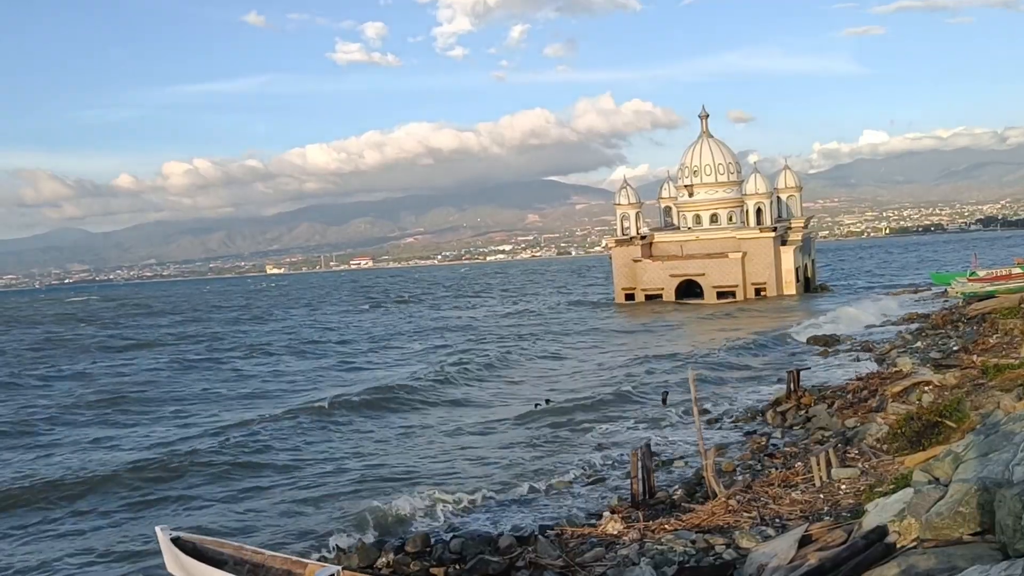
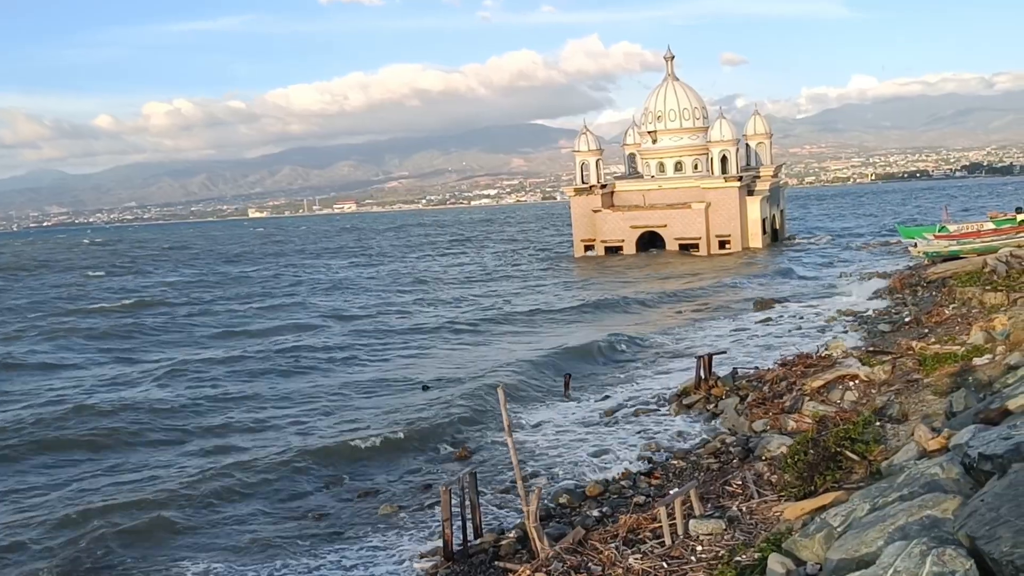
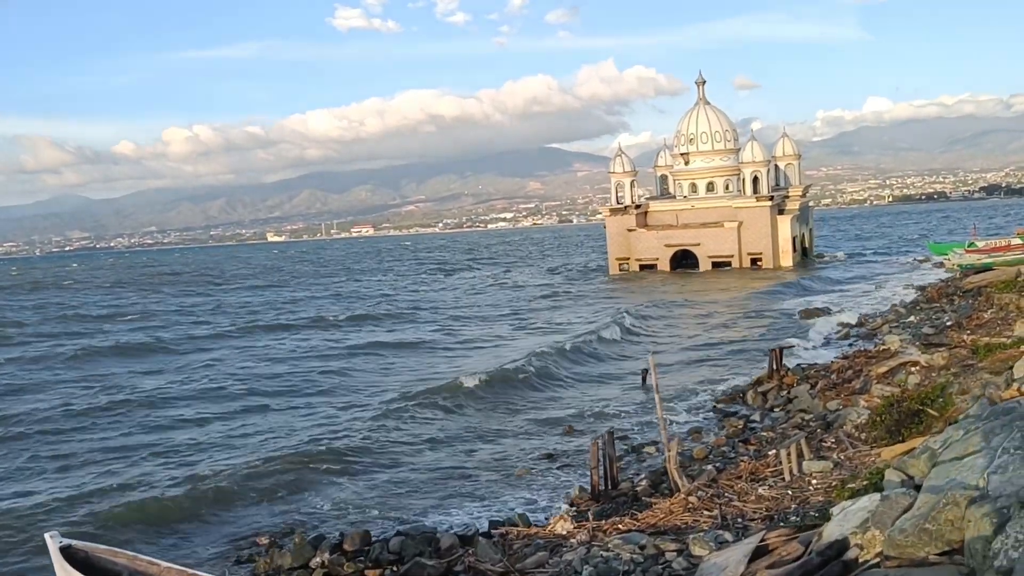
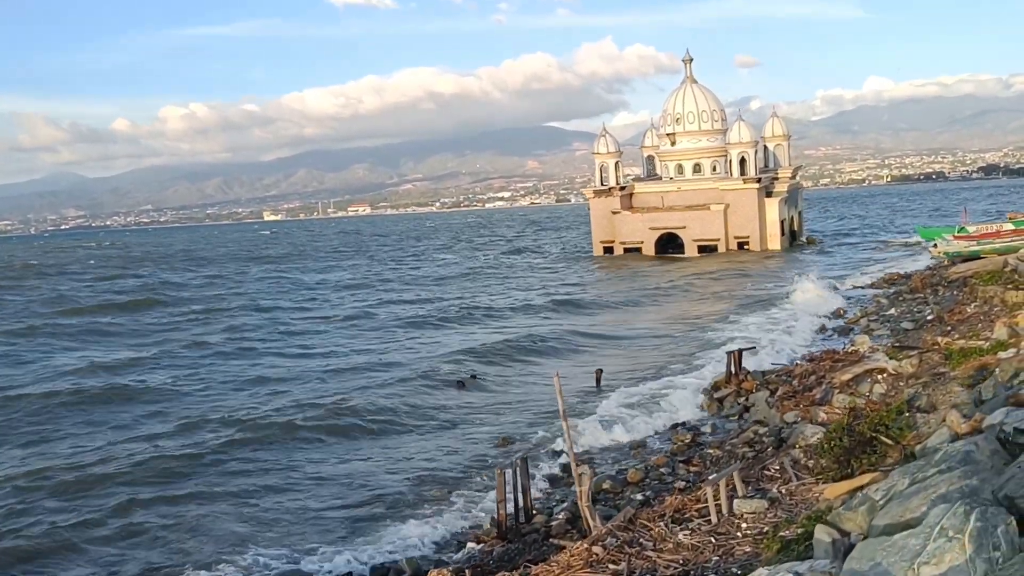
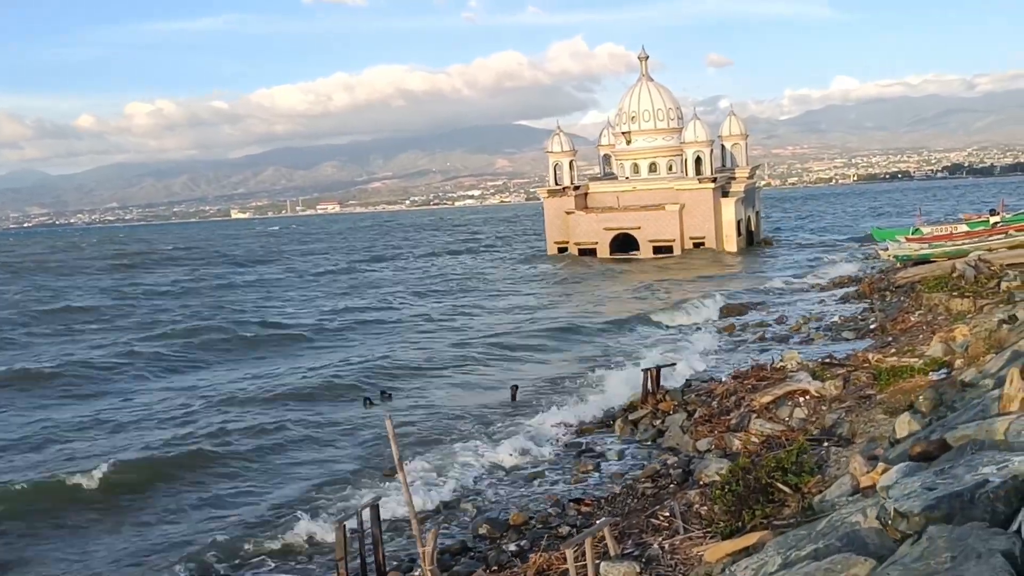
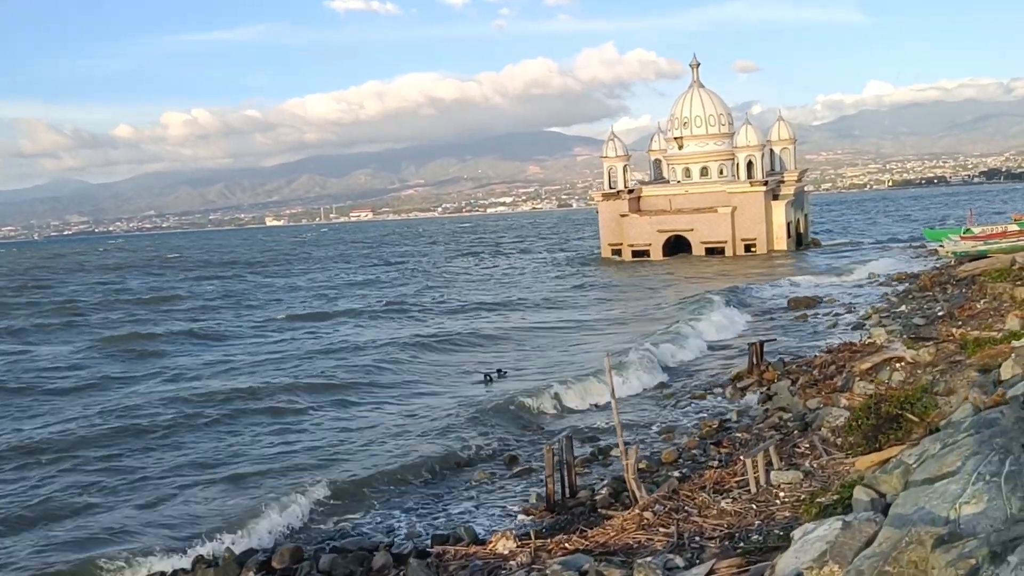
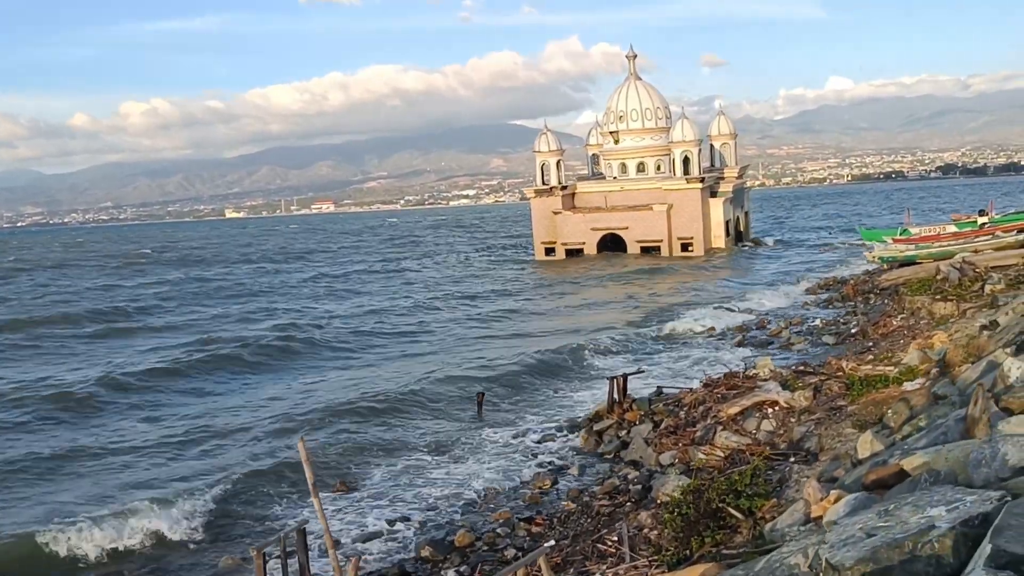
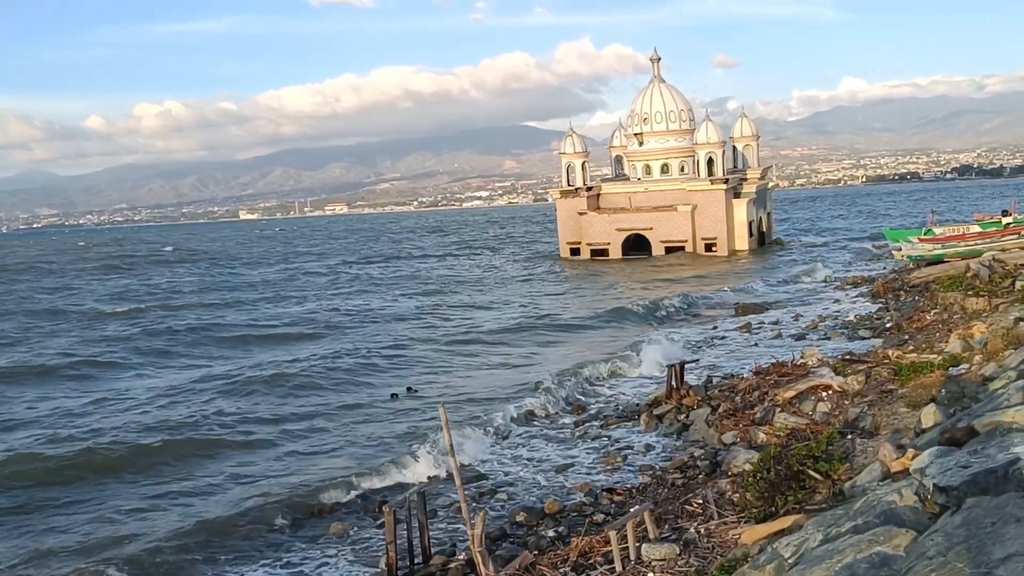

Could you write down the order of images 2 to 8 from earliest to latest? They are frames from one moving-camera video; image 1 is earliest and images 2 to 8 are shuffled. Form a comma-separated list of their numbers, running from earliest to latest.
3, 6, 4, 2, 8, 5, 7
